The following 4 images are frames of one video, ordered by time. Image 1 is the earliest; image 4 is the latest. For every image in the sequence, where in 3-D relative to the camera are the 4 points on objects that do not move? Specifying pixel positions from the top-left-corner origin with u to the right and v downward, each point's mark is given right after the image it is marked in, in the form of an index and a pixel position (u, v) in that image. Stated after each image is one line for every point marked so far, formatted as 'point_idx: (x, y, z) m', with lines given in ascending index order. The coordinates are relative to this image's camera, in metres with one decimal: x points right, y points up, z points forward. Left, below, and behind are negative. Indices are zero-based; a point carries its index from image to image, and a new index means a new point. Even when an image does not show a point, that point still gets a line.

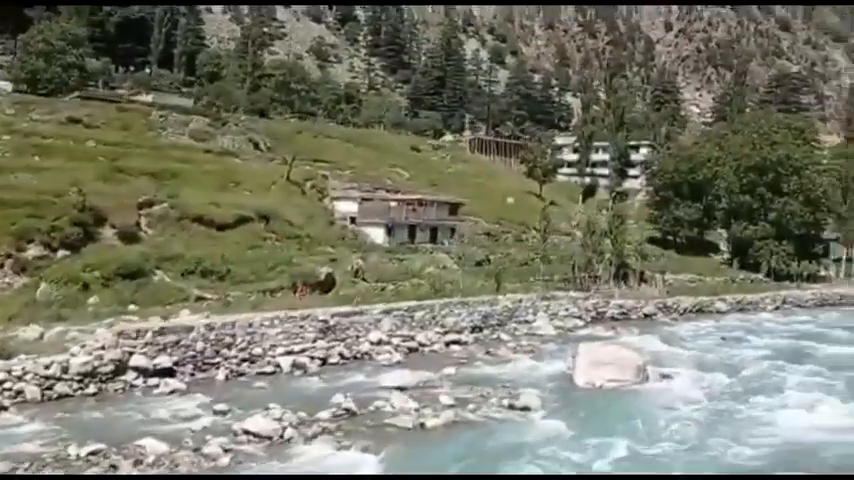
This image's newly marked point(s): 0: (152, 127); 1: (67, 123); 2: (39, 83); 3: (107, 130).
0: (-2.6, +1.1, +7.1) m
1: (-3.2, +1.1, +6.9) m
2: (-3.6, +1.4, +6.9) m
3: (-3.0, +1.0, +7.0) m
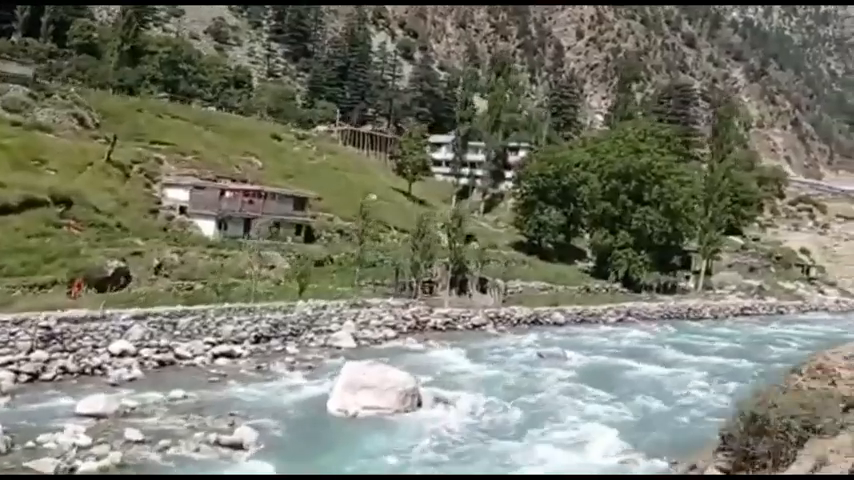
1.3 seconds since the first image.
0: (-3.8, +1.2, +6.4) m
1: (-4.4, +1.2, +6.0) m
2: (-4.7, +1.6, +6.1) m
3: (-4.2, +1.2, +6.2) m
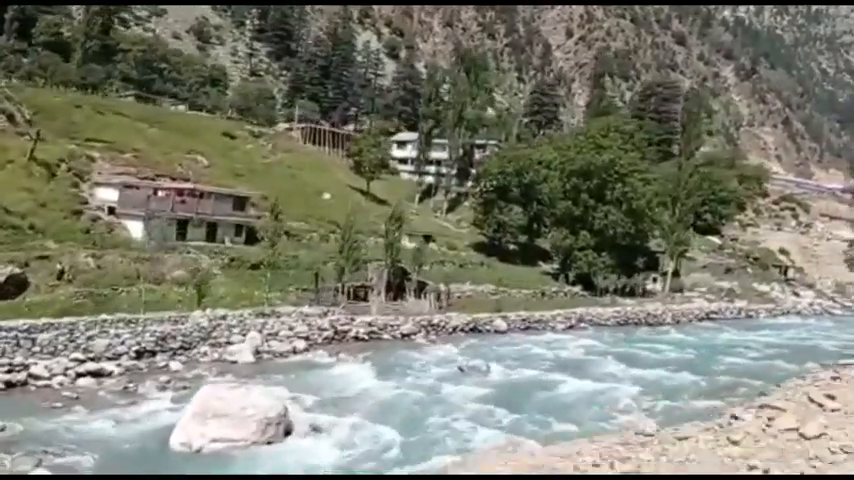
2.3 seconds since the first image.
0: (-4.2, +1.2, +6.1) m
1: (-4.8, +1.2, +5.7) m
2: (-5.1, +1.6, +5.8) m
3: (-4.5, +1.1, +5.9) m
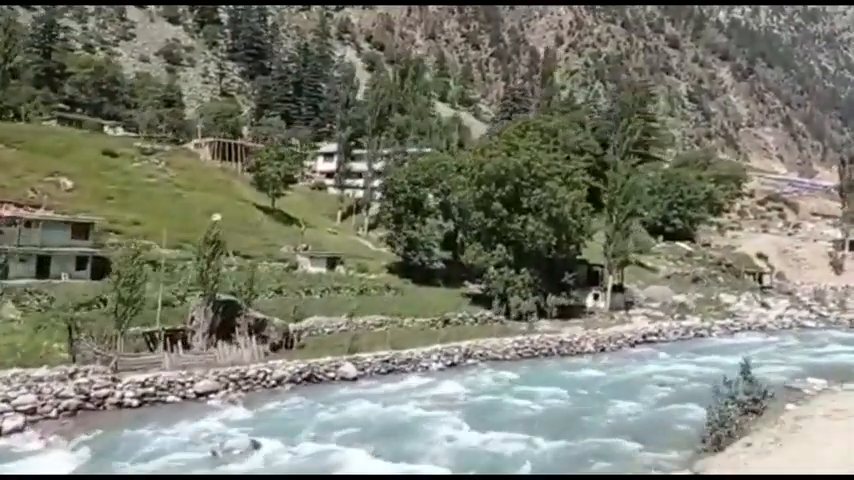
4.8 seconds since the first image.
0: (-5.0, +0.8, +5.3) m
1: (-5.6, +0.8, +5.0) m
2: (-5.9, +1.2, +5.0) m
3: (-5.3, +0.8, +5.1) m
